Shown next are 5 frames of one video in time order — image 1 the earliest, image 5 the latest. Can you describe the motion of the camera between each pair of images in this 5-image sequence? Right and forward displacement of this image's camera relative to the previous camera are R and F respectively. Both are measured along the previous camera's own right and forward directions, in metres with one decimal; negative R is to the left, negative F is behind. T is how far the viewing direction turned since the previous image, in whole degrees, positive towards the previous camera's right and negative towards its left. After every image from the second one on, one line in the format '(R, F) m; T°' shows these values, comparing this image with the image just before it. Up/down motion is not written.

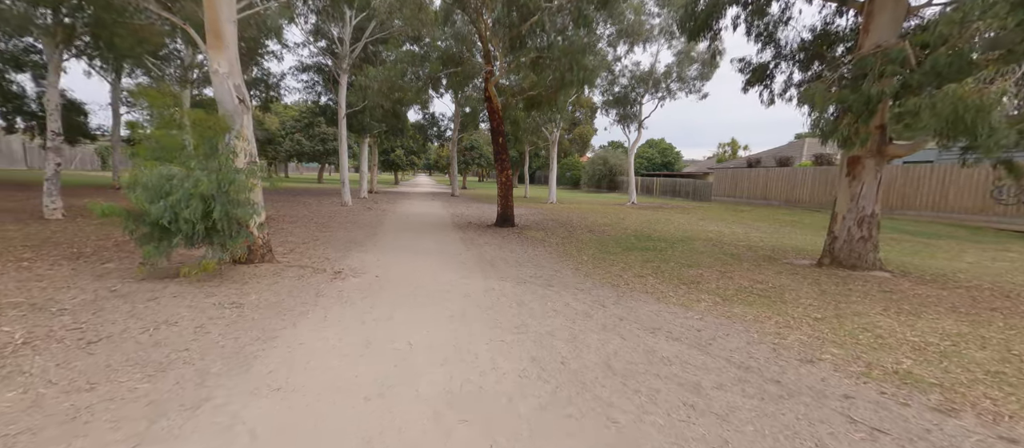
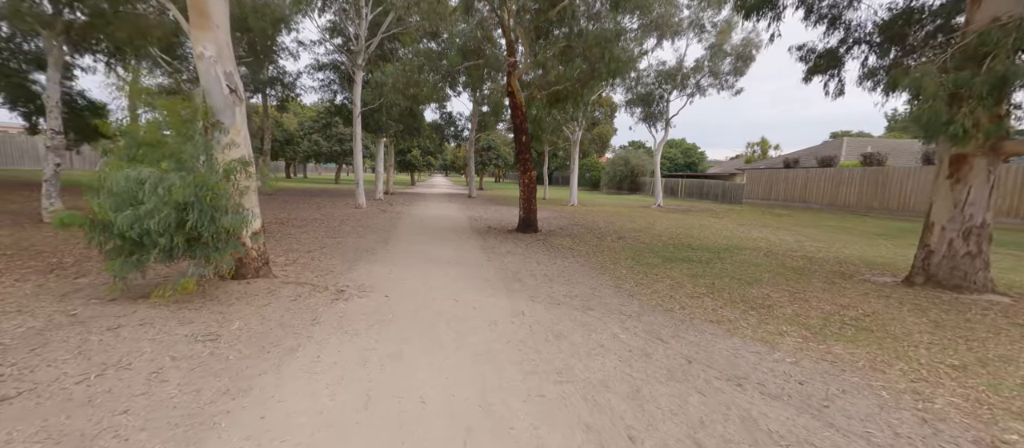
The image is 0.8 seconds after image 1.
(-0.2, +0.9) m; -2°
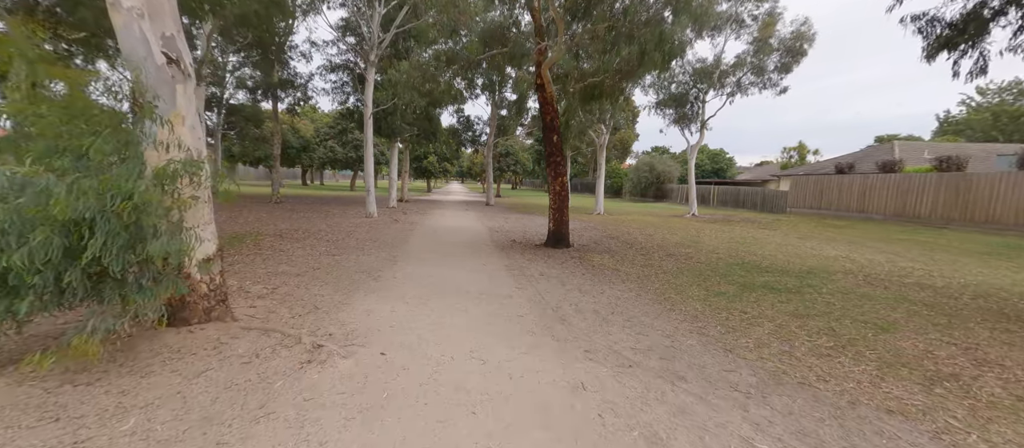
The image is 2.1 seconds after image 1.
(-0.3, +1.5) m; -2°
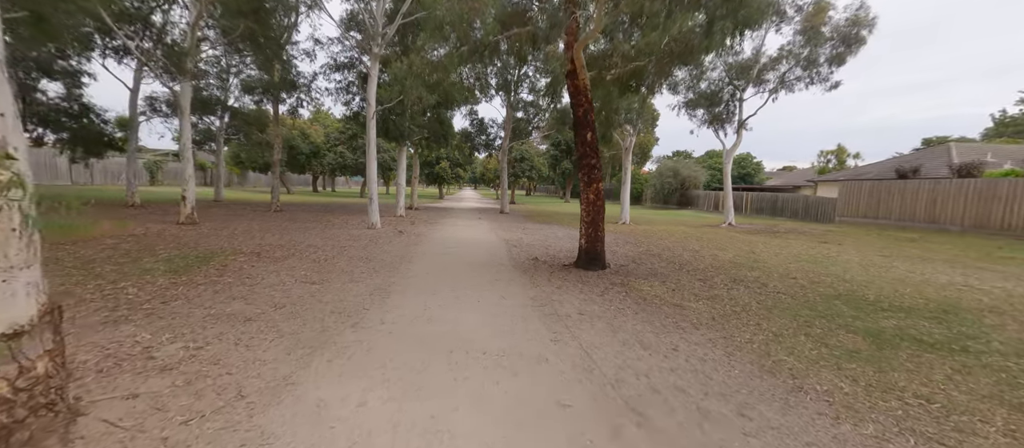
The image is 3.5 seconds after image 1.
(-0.2, +1.7) m; -2°
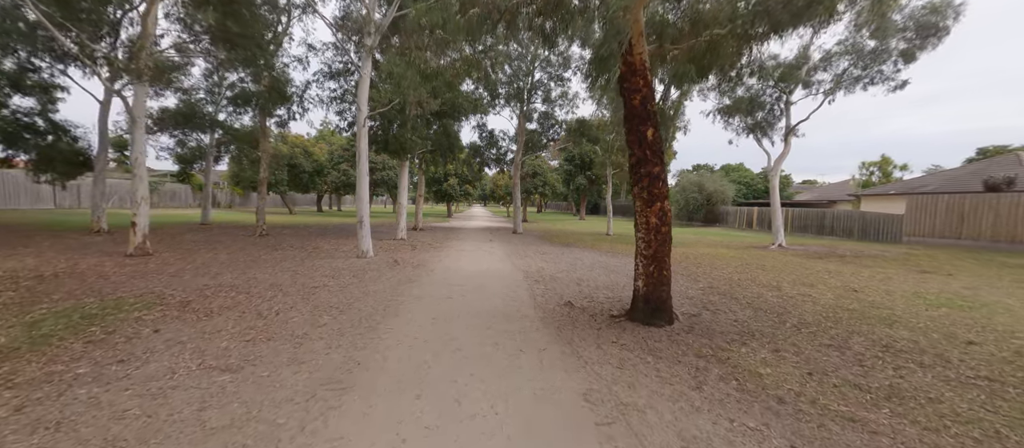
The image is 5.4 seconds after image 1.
(-0.3, +2.4) m; -2°
